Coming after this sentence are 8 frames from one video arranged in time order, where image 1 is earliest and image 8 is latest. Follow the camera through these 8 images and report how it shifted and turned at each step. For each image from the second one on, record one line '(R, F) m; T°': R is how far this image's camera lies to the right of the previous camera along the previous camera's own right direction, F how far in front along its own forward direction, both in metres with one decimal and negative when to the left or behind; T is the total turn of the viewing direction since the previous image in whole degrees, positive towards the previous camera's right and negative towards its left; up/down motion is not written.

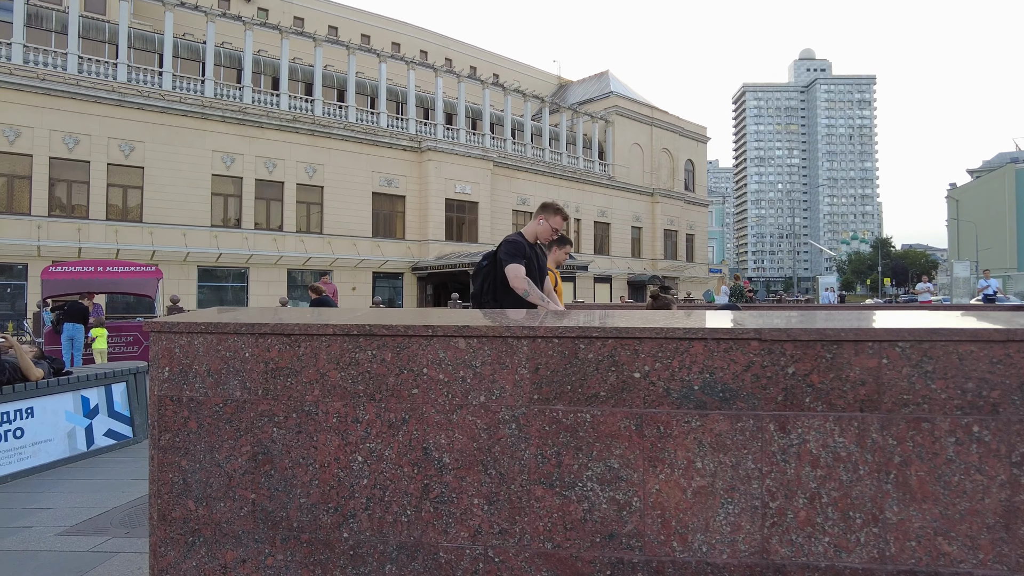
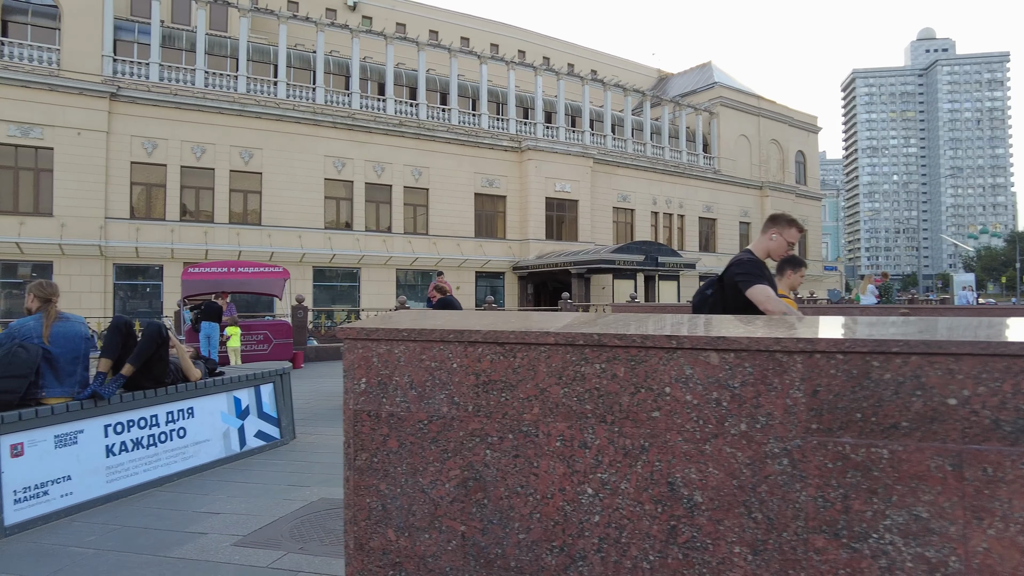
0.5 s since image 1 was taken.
(-0.5, +0.3) m; -8°
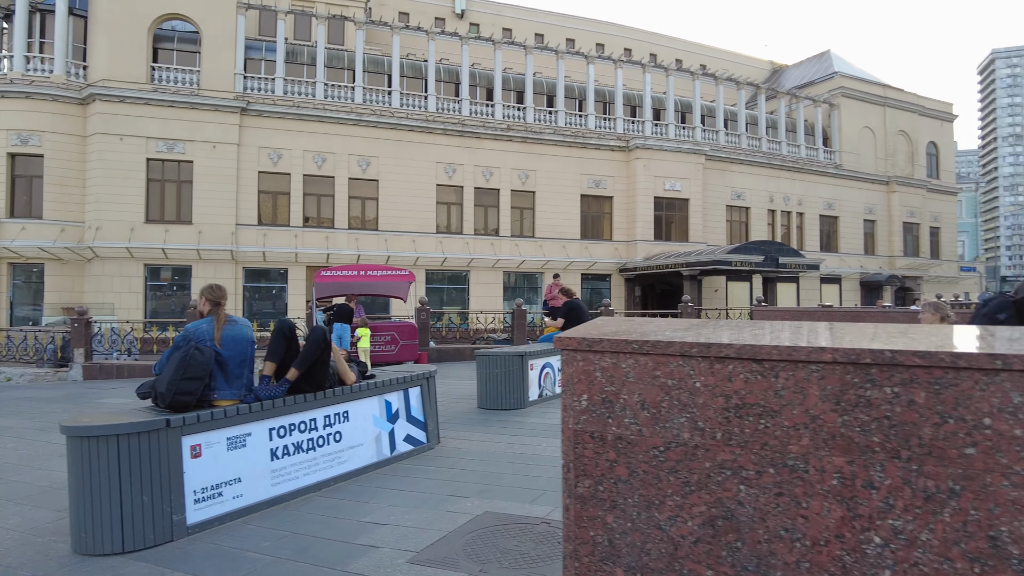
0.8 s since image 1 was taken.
(-0.4, +0.2) m; -9°
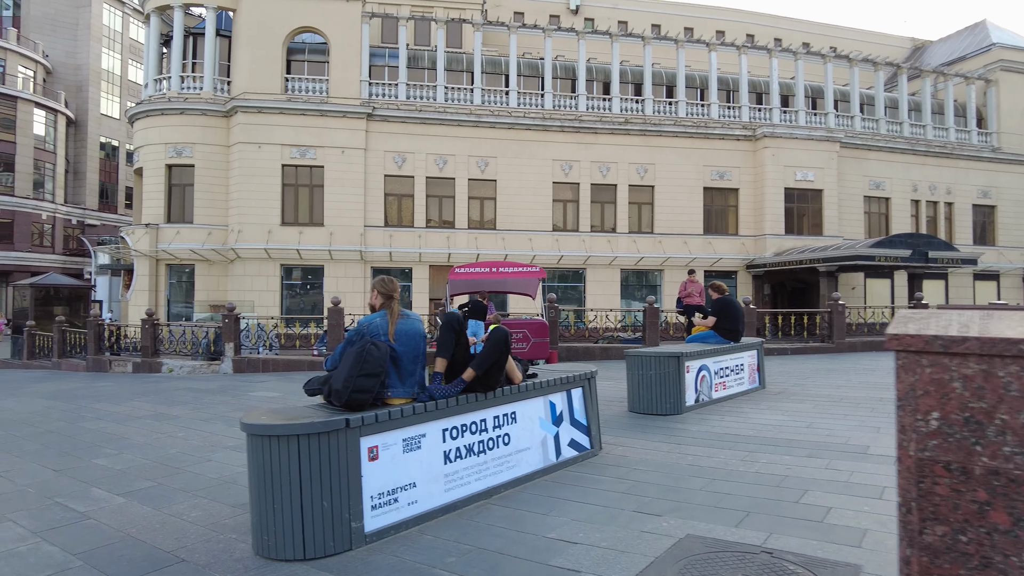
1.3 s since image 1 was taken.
(-0.4, +0.4) m; -9°
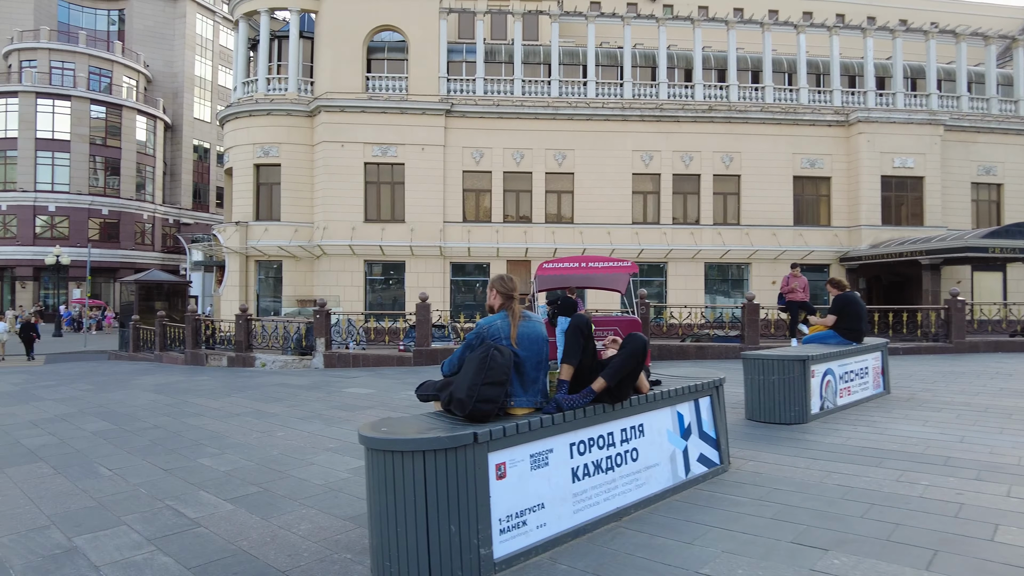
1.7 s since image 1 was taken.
(-0.3, +0.4) m; -6°
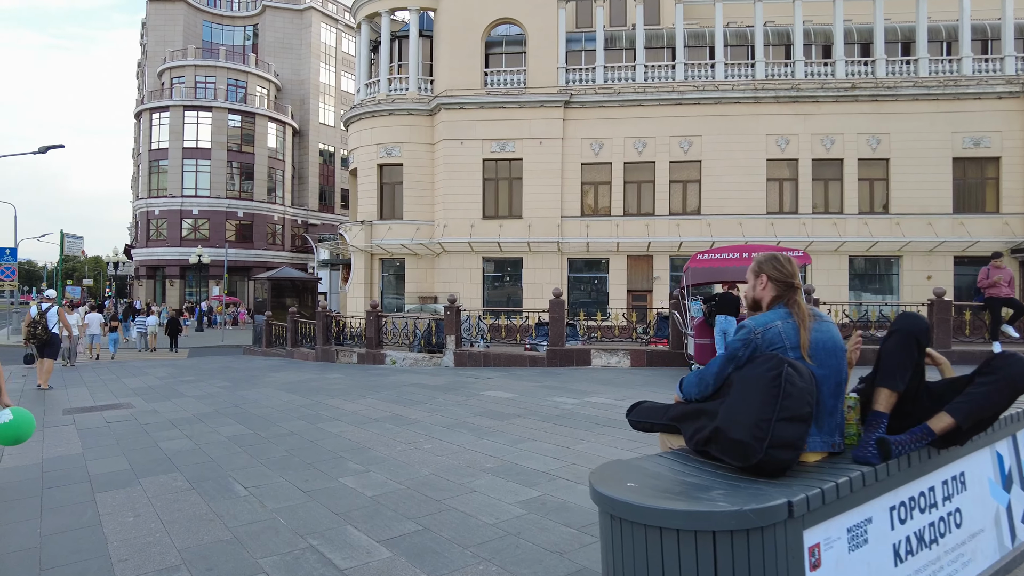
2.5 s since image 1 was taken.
(-0.6, +1.0) m; -9°
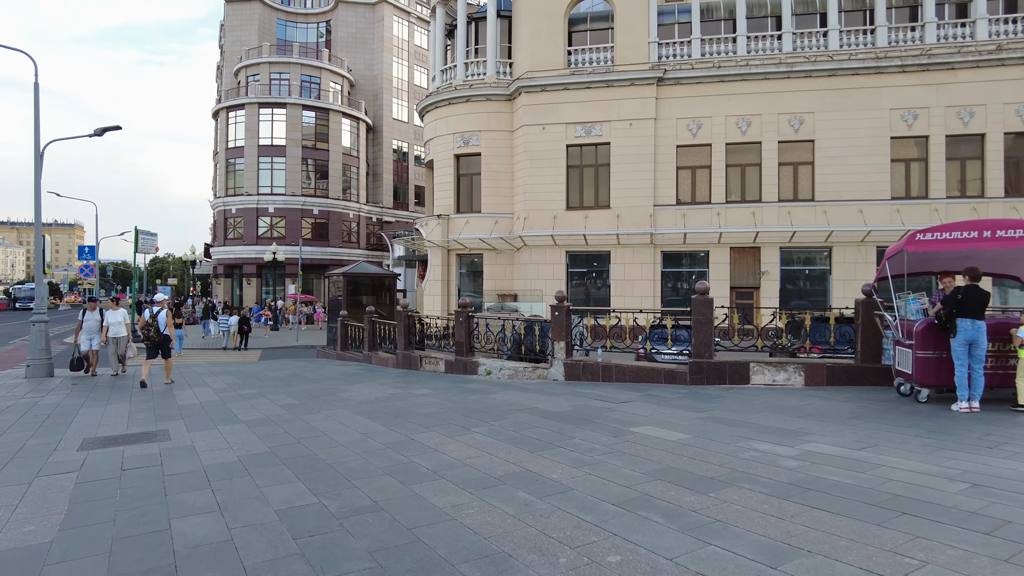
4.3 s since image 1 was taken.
(-0.8, +2.4) m; -6°
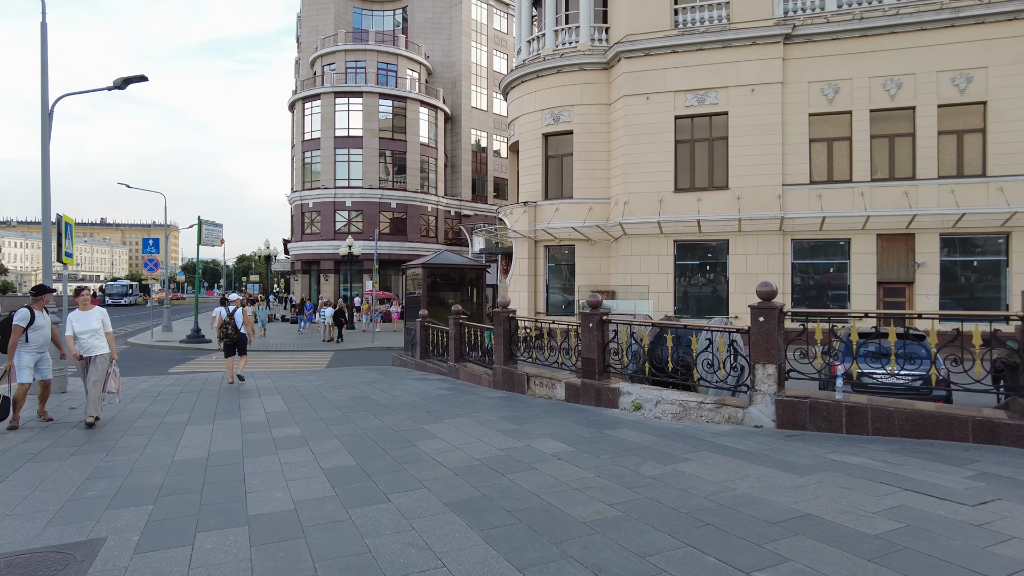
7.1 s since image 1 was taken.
(-1.0, +3.6) m; -6°
